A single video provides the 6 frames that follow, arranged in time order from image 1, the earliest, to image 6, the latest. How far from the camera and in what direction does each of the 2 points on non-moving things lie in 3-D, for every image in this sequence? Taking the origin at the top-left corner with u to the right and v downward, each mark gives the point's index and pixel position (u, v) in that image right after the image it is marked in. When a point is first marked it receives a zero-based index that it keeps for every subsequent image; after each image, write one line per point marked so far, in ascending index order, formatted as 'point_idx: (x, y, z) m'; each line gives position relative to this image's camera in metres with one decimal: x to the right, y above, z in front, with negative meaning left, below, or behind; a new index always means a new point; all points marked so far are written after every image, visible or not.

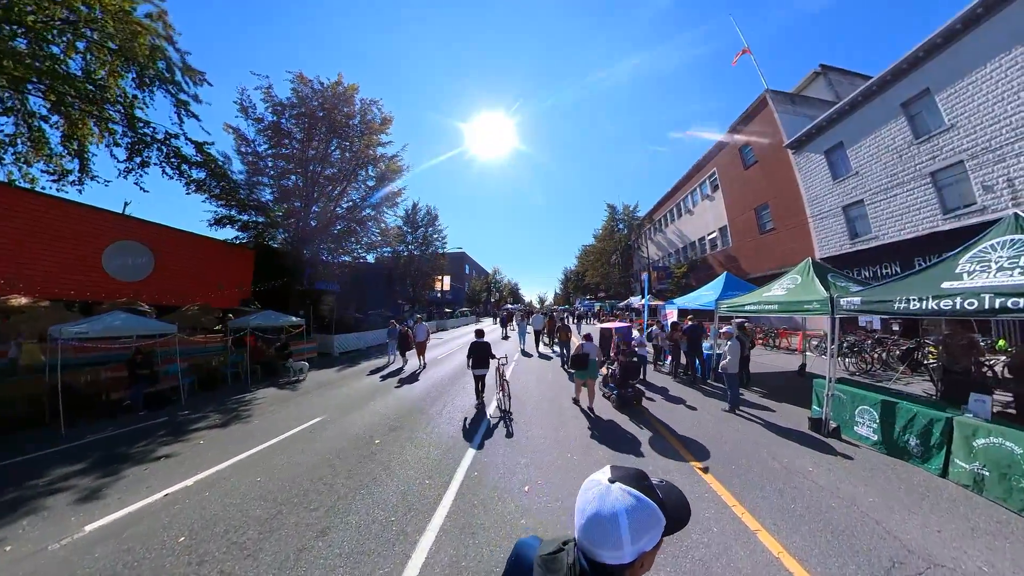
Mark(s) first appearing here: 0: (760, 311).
0: (+6.8, -0.6, +7.6) m
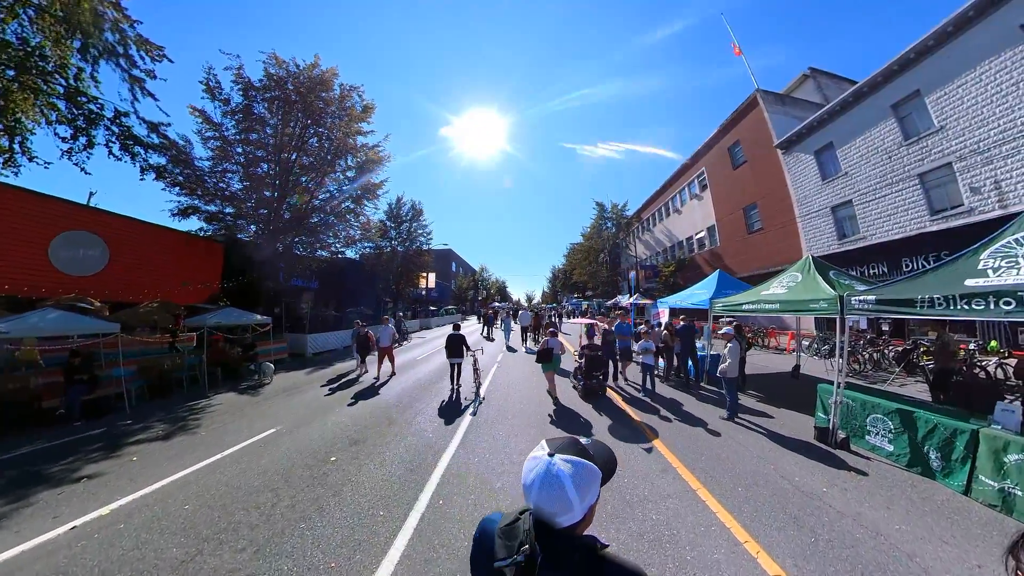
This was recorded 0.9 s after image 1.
0: (+6.3, -0.6, +7.1) m
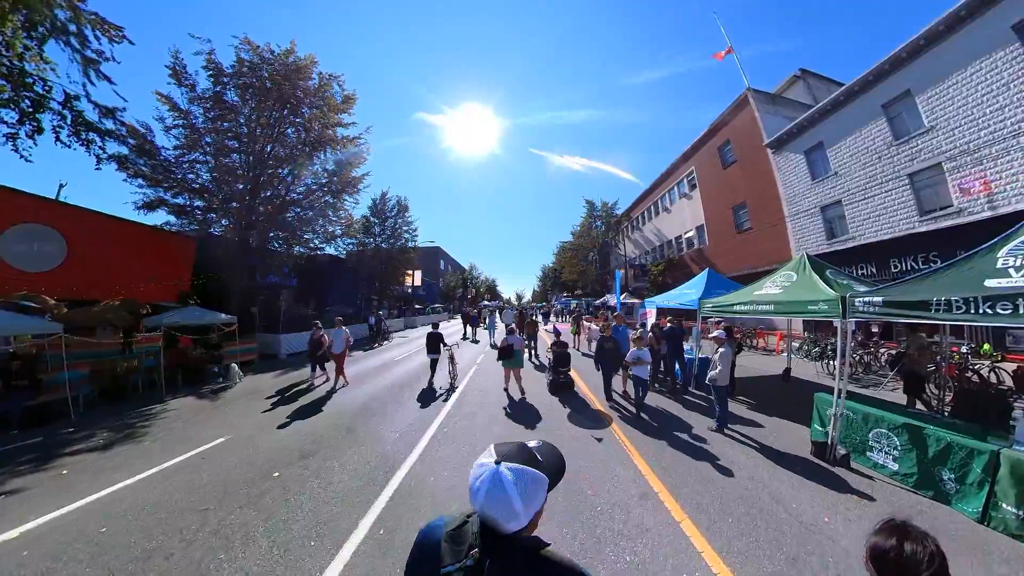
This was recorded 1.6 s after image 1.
0: (+5.6, -0.6, +6.6) m
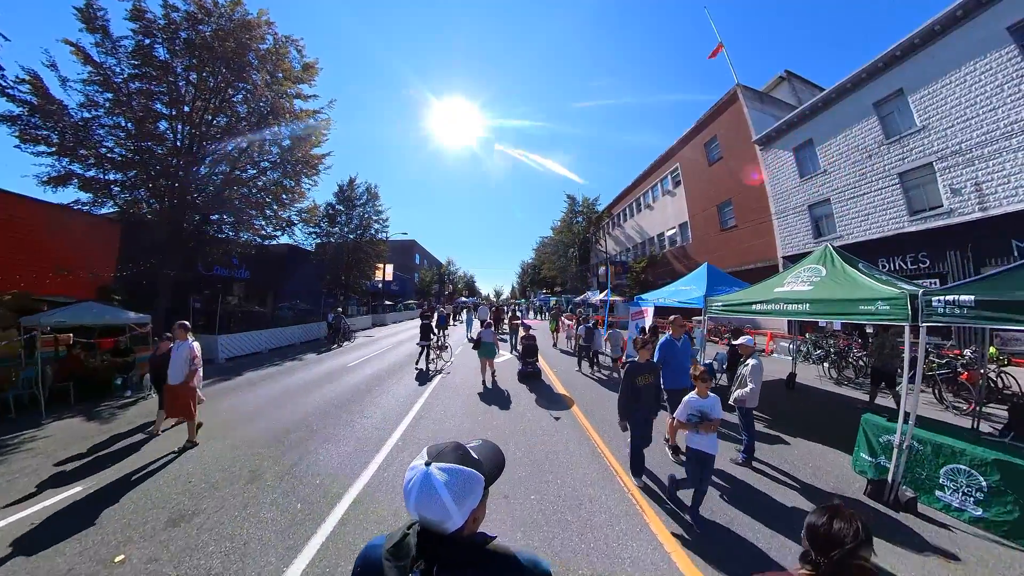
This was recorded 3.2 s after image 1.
0: (+5.2, -0.5, +5.5) m
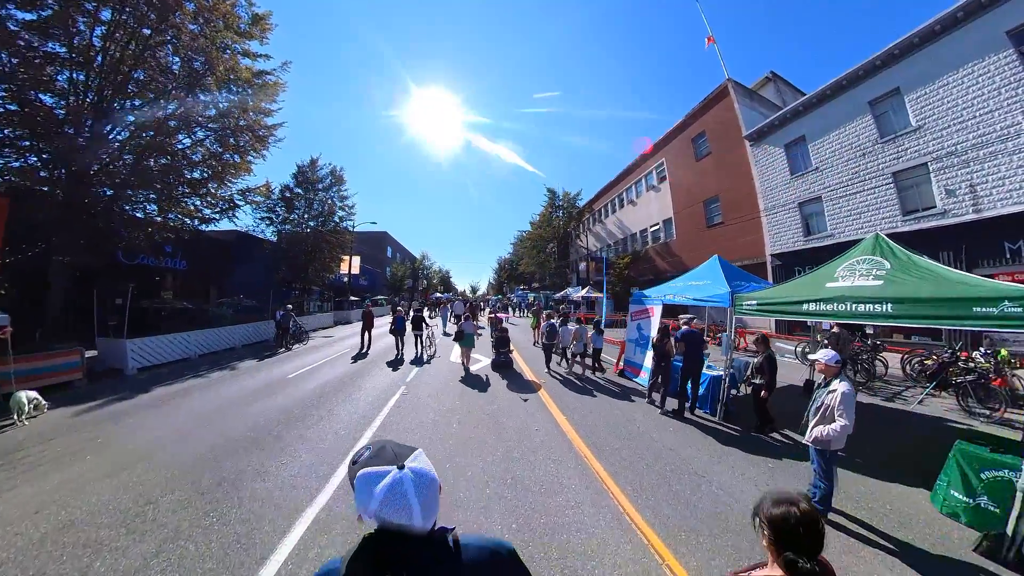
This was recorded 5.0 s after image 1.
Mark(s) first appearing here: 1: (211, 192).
0: (+5.1, -0.4, +4.6) m
1: (-18.7, +6.1, +17.4) m
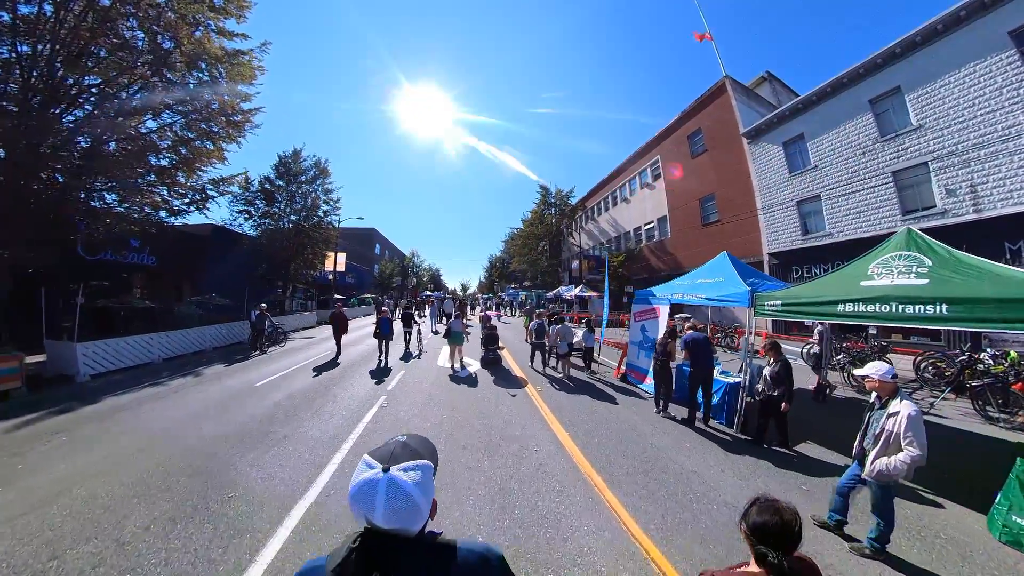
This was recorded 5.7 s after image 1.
0: (+5.2, -0.4, +4.1) m
1: (-19.1, +6.2, +16.1) m
